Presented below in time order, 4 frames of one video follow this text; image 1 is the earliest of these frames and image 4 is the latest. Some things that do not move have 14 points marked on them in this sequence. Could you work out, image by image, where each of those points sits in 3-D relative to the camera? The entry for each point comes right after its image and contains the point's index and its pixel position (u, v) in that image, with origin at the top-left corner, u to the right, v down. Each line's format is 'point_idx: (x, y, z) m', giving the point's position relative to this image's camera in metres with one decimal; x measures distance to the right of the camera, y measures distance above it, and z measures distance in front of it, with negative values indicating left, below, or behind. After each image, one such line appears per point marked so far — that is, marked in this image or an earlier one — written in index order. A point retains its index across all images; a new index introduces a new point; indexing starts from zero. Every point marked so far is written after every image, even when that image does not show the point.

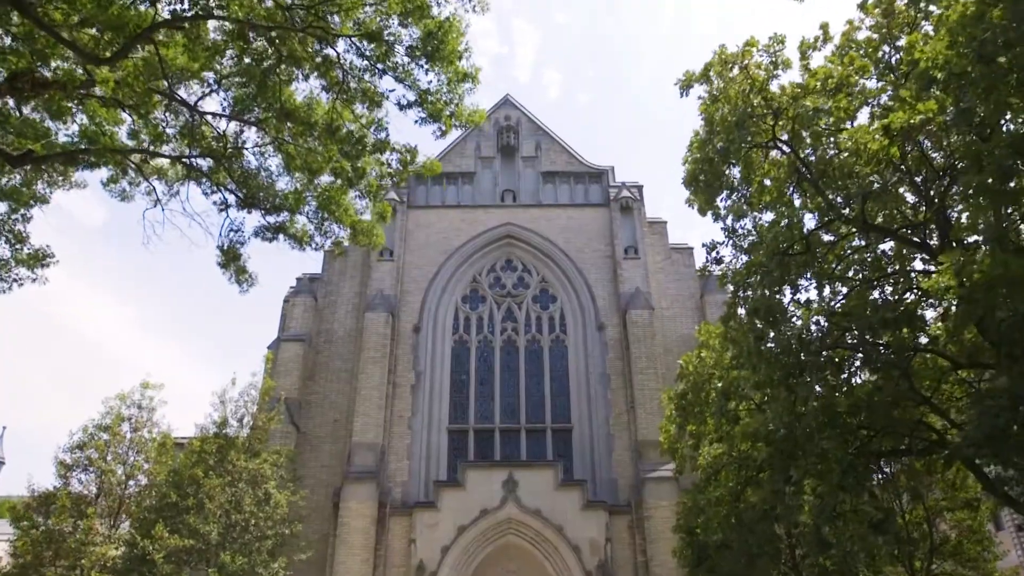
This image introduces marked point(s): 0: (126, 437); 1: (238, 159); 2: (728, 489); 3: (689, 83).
0: (-7.5, -2.9, +14.2) m
1: (-3.8, +1.8, +10.2) m
2: (+3.2, -3.0, +10.9) m
3: (+2.4, +2.8, +10.1) m
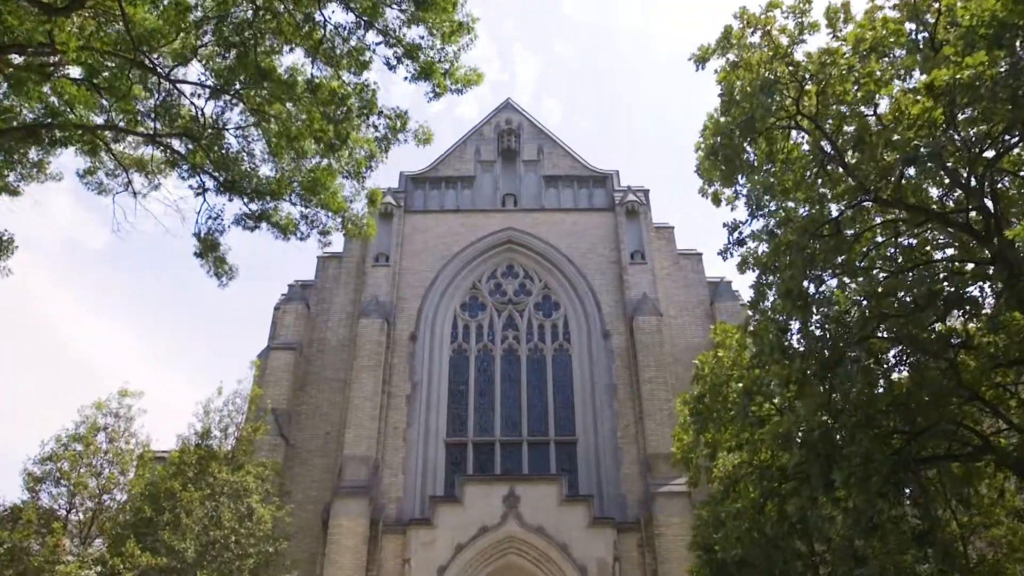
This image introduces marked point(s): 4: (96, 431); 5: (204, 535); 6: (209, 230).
0: (-7.5, -2.9, +13.3) m
1: (-3.8, +1.9, +9.5) m
2: (+3.2, -2.9, +10.0) m
3: (+2.4, +2.9, +9.3) m
4: (-7.6, -2.6, +13.4) m
5: (-5.0, -4.0, +11.8) m
6: (-4.0, +0.8, +9.6) m
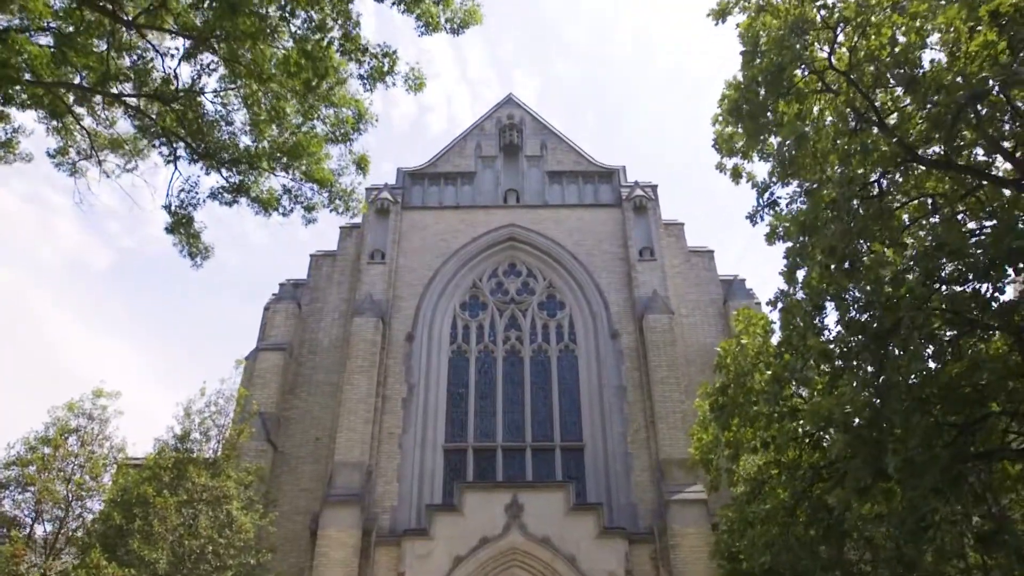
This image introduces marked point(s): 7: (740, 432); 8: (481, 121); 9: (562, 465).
0: (-7.4, -2.8, +12.4) m
1: (-3.8, +2.1, +8.7) m
2: (+3.3, -2.6, +9.0) m
3: (+2.5, +3.2, +8.5) m
4: (-7.6, -2.5, +12.5) m
5: (-4.9, -3.8, +10.8) m
6: (-3.9, +1.0, +8.7) m
7: (+3.1, -1.9, +9.9) m
8: (-0.9, +4.5, +19.9) m
9: (+1.0, -3.5, +14.7) m
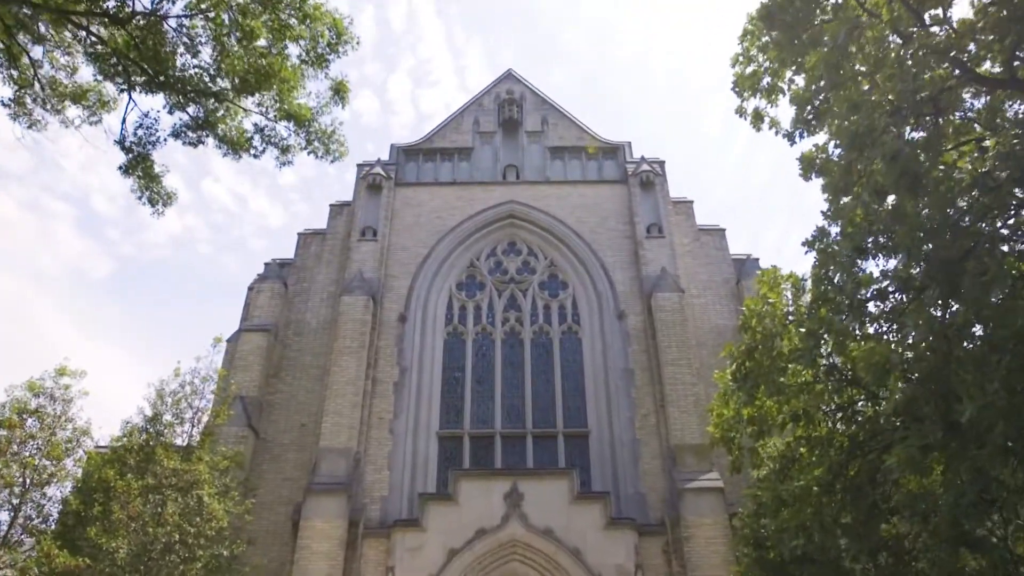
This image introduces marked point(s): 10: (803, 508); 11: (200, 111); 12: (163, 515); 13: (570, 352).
0: (-7.4, -2.2, +11.3) m
1: (-3.8, +2.7, +7.7) m
2: (+3.2, -2.1, +8.0) m
3: (+2.5, +3.7, +7.5) m
4: (-7.6, -2.0, +11.5) m
5: (-4.9, -3.3, +9.7) m
6: (-3.9, +1.5, +7.8) m
7: (+3.1, -1.4, +8.8) m
8: (-0.9, +5.0, +19.0) m
9: (+1.0, -3.1, +13.7) m
10: (+3.1, -2.4, +7.8) m
11: (-3.4, +1.9, +7.9) m
12: (-4.7, -3.1, +10.0) m
13: (+1.2, -1.3, +15.0) m
